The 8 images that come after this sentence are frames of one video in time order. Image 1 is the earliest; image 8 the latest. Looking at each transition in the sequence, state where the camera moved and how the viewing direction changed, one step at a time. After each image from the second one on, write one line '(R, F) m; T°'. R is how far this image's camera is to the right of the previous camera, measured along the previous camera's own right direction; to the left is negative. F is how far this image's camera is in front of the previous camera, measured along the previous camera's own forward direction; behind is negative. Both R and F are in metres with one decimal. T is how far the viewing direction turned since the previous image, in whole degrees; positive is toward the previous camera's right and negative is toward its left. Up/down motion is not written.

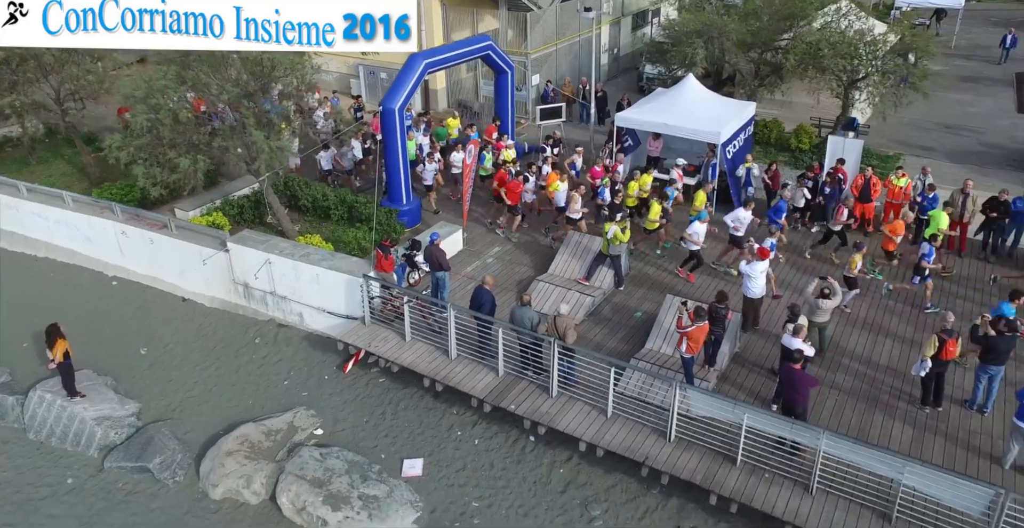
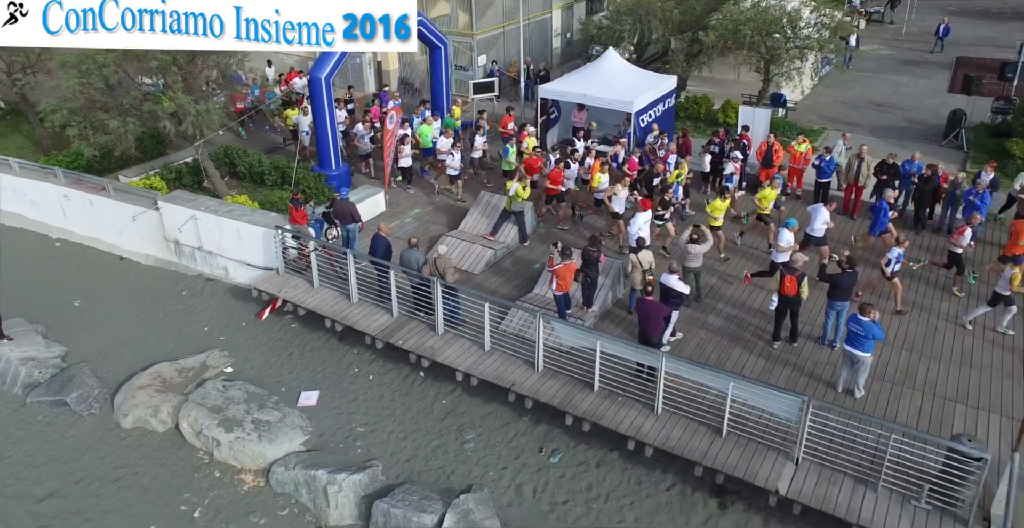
(+1.8, -0.8) m; 0°
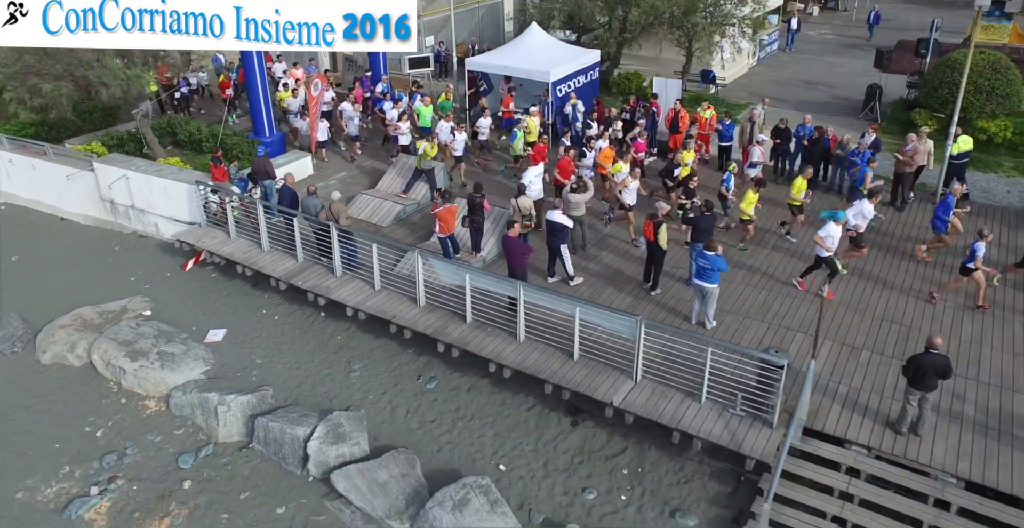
(+1.8, -0.8) m; 0°
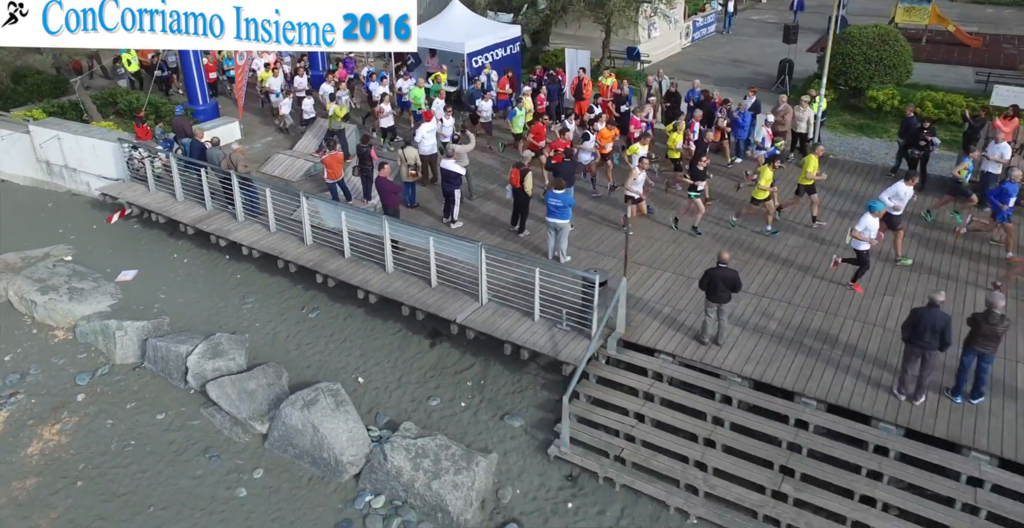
(+2.1, -1.0) m; 0°
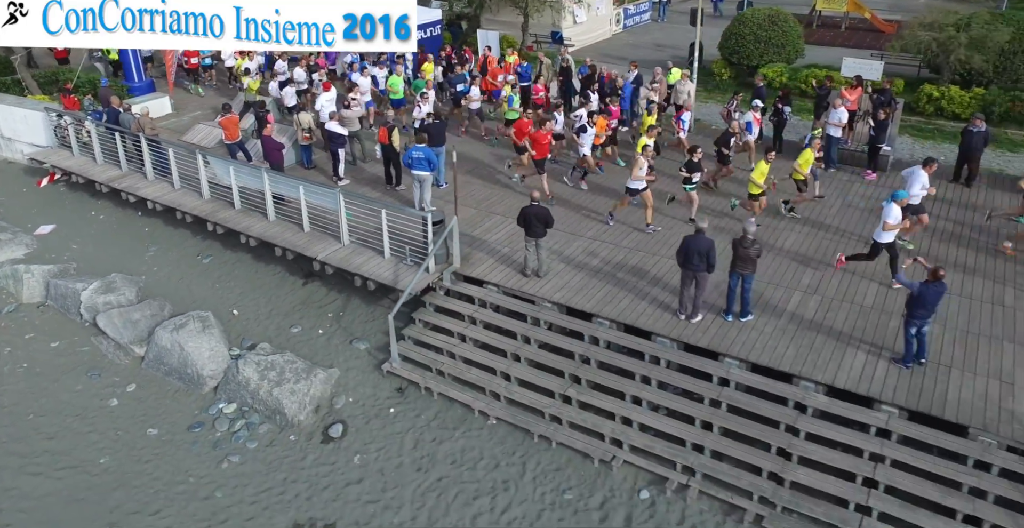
(+2.4, -1.3) m; 0°
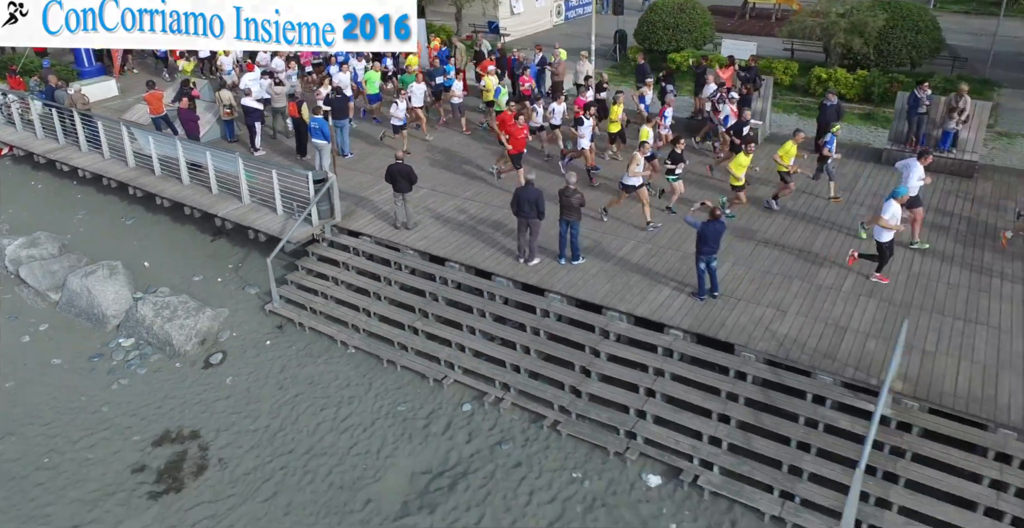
(+2.2, -1.3) m; 0°
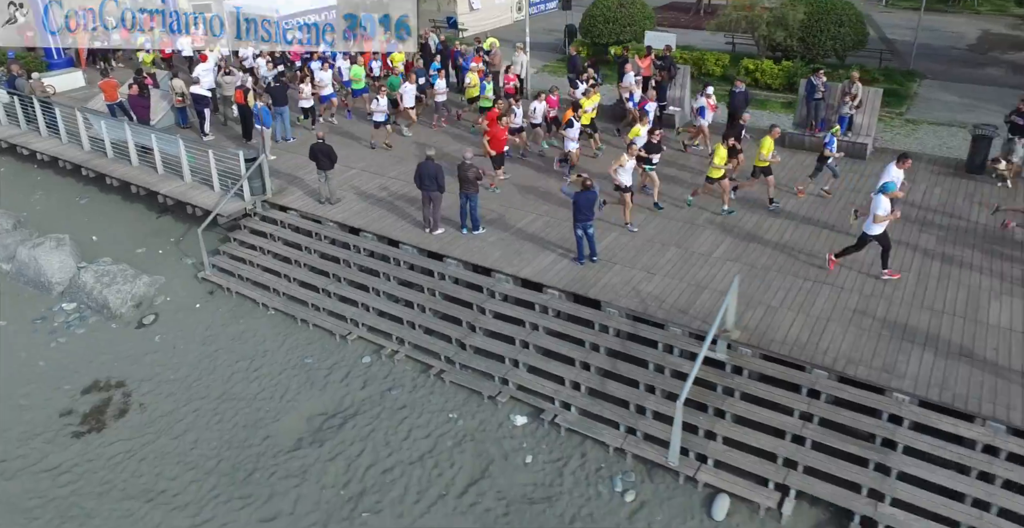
(+1.6, -1.0) m; 0°
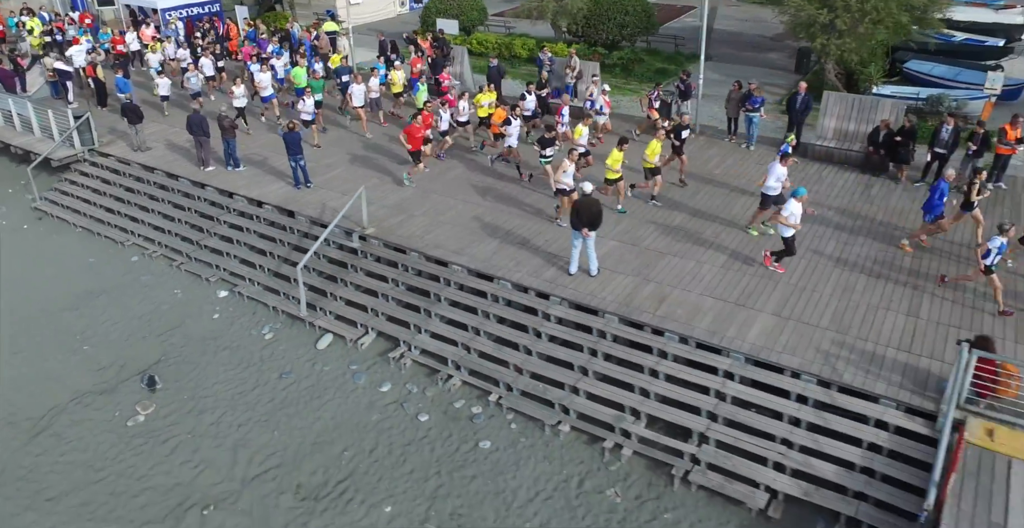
(+5.6, -3.6) m; -1°
